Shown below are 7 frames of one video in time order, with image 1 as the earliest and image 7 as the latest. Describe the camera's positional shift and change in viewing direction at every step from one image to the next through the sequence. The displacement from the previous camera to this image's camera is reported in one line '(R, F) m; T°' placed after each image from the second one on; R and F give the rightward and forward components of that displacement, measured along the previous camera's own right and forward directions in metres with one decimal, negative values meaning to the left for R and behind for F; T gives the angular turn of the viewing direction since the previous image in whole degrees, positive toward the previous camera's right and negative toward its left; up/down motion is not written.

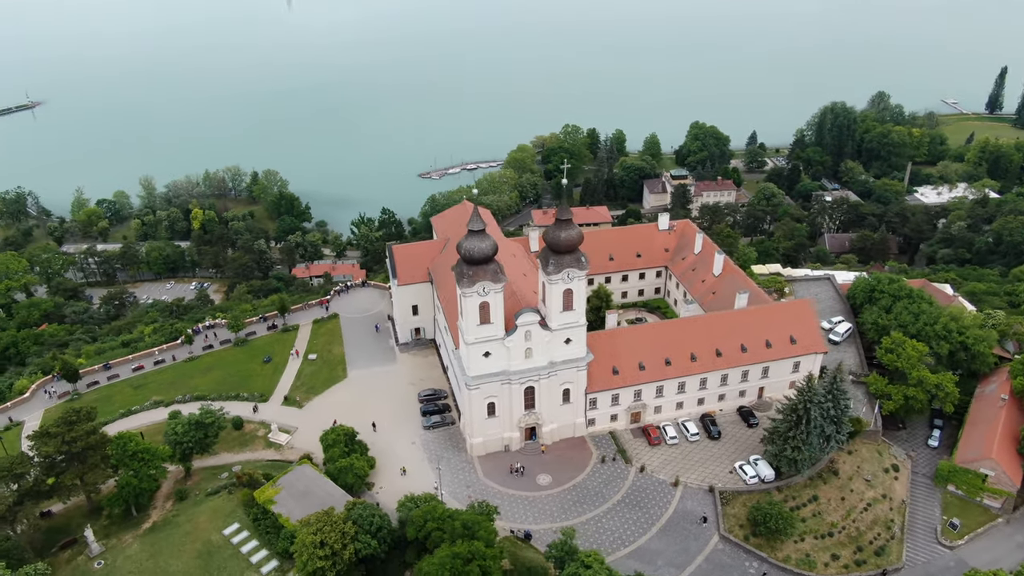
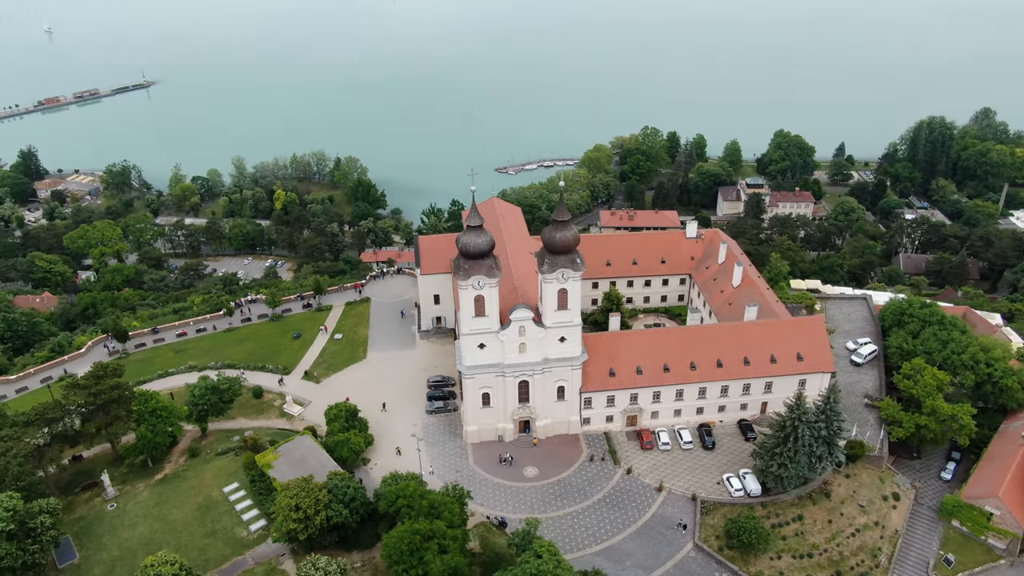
(+6.2, -1.3) m; -7°
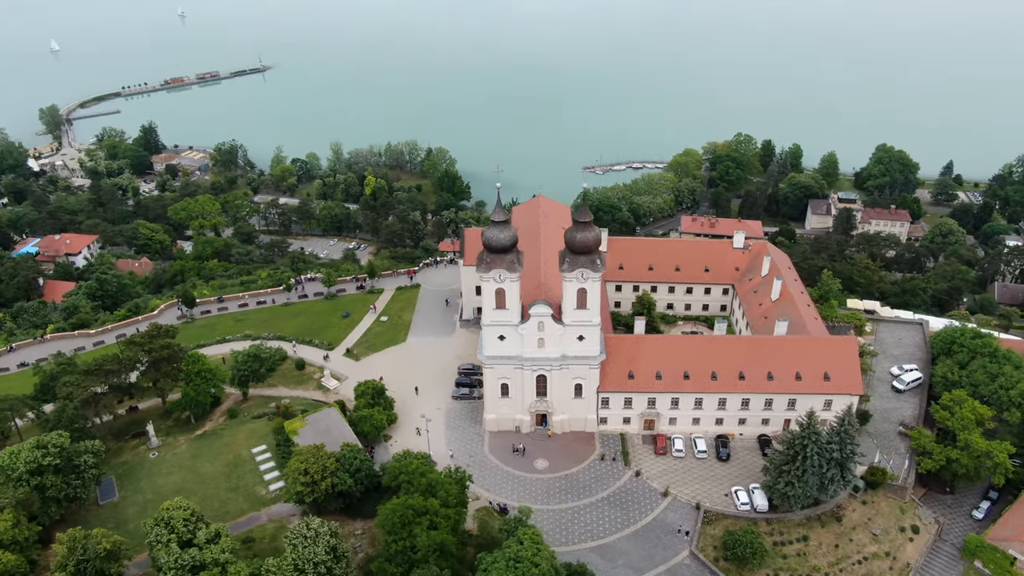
(+5.1, -1.2) m; -7°
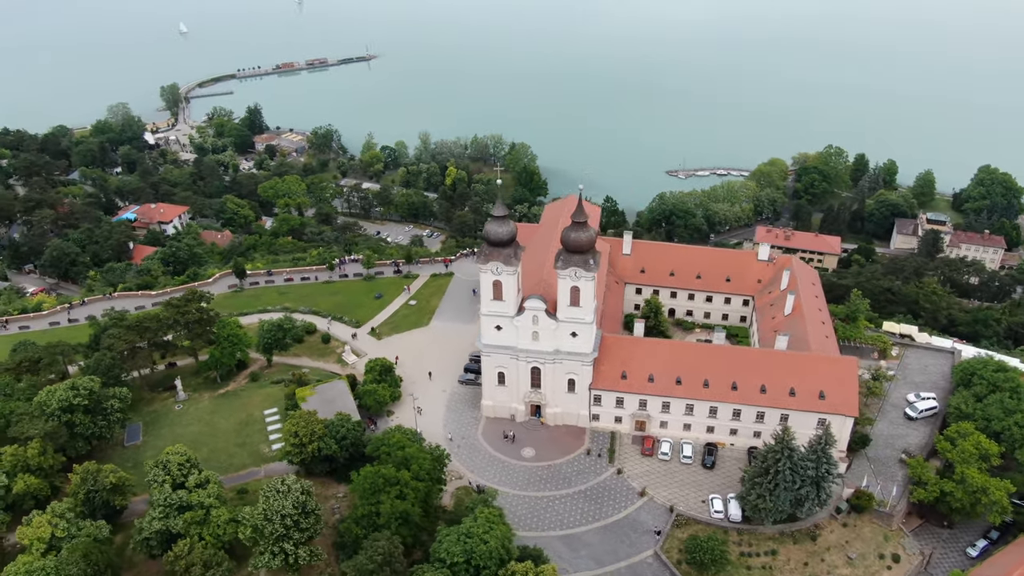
(+7.1, -1.8) m; -7°
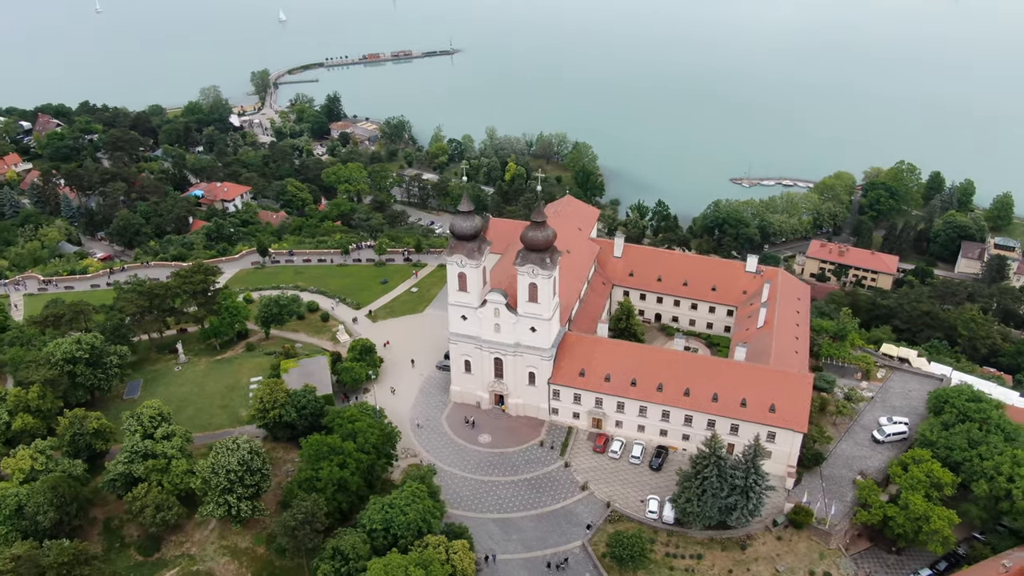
(+9.1, -2.1) m; -6°
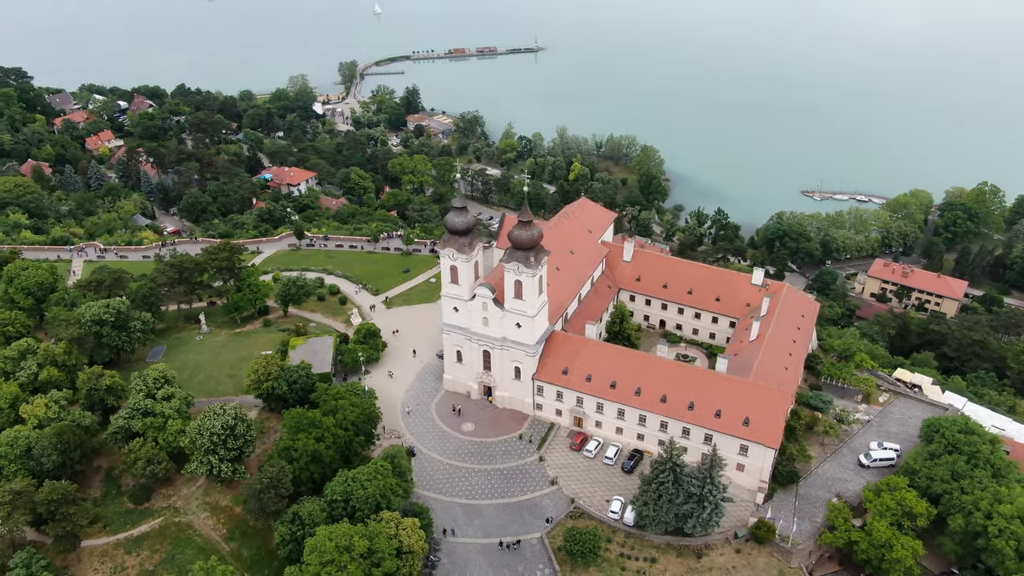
(+7.4, -1.5) m; -6°
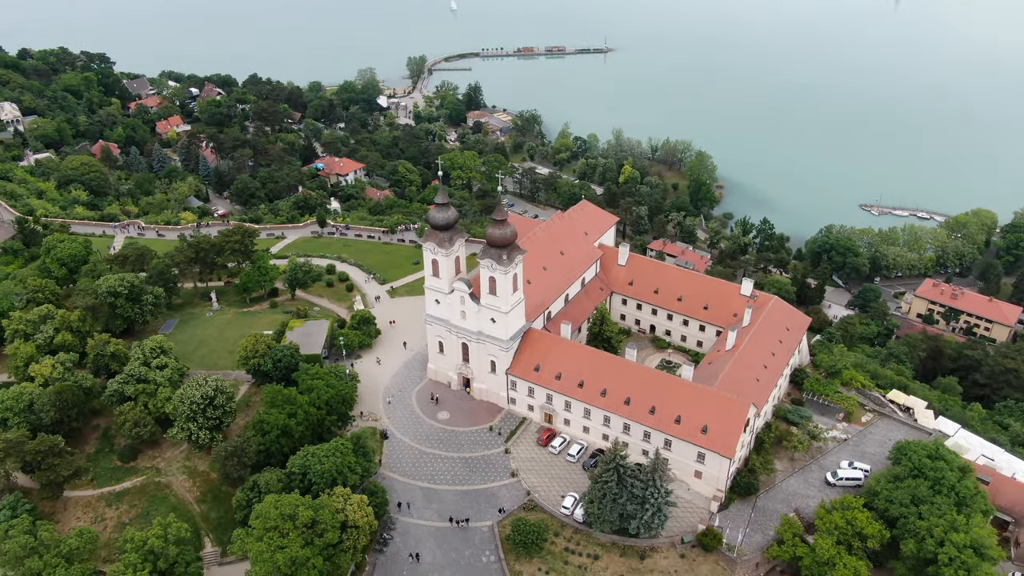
(+7.6, -1.5) m; -5°
